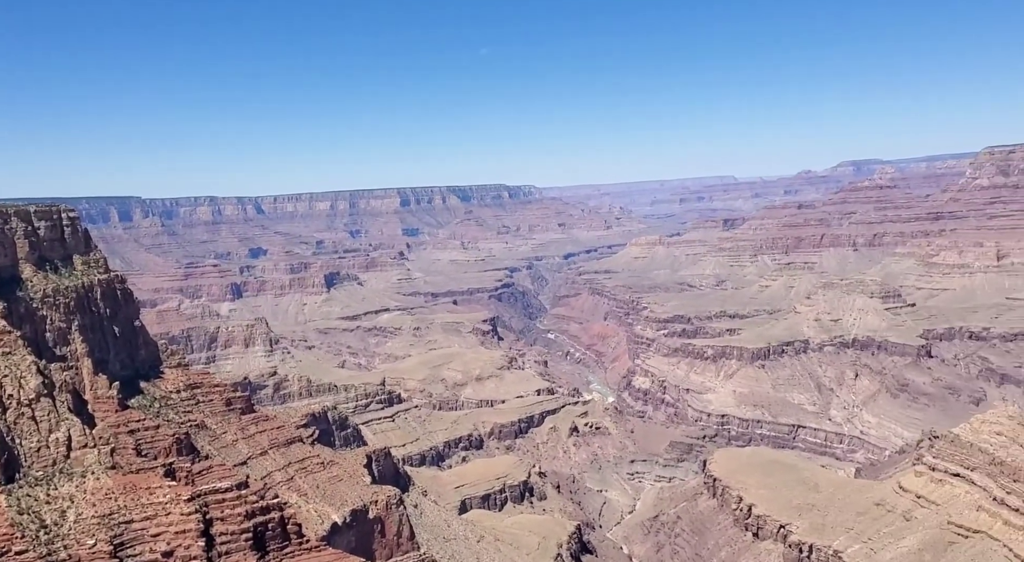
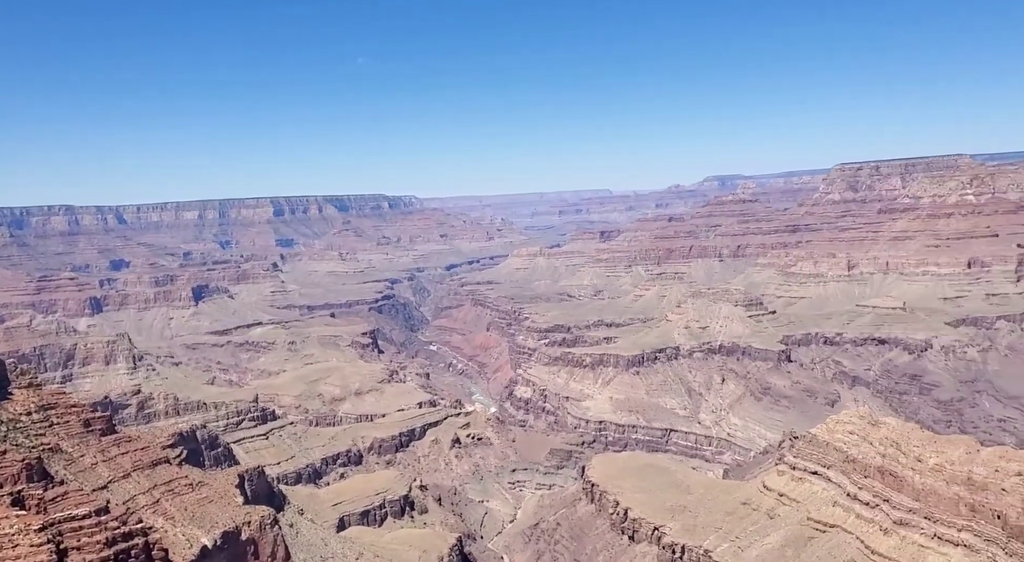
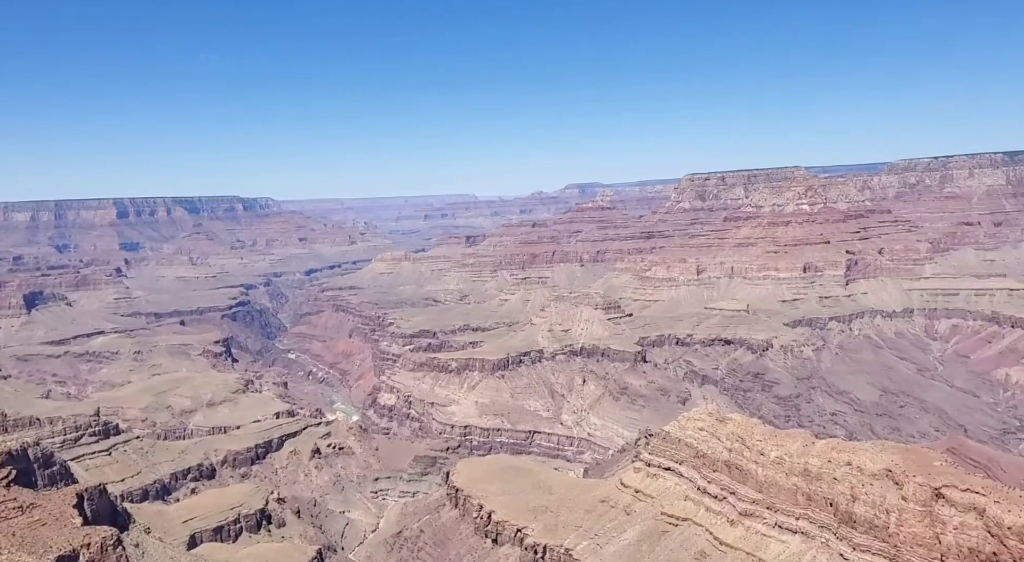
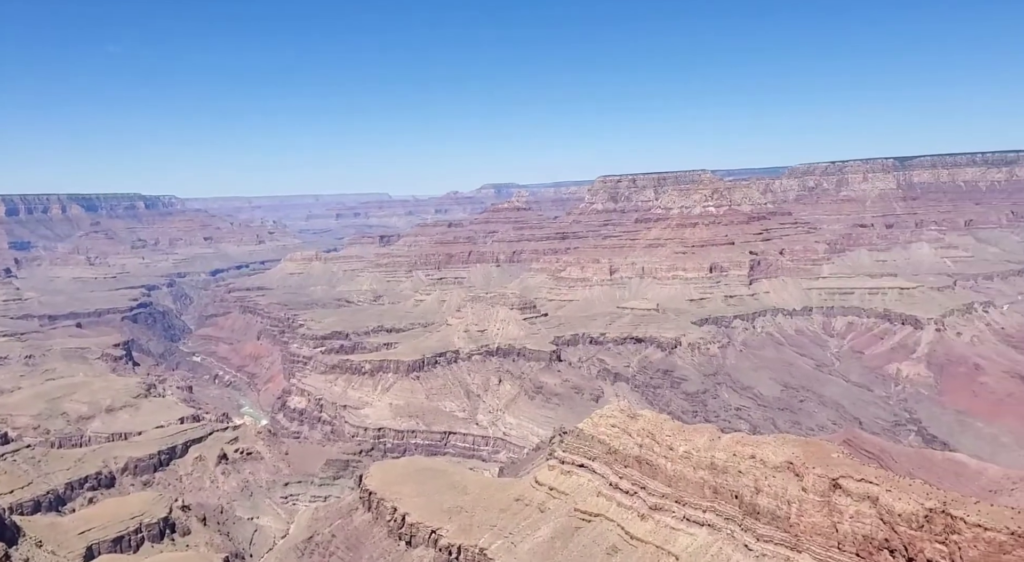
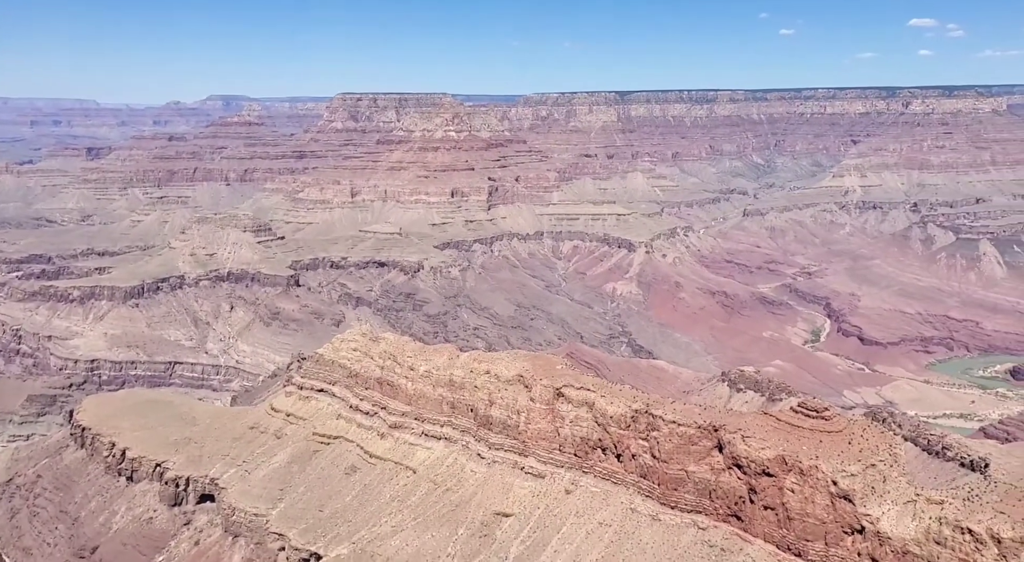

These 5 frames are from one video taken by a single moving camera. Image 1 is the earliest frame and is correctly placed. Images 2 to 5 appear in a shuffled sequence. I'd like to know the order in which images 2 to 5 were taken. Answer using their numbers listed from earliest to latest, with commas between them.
2, 3, 4, 5
